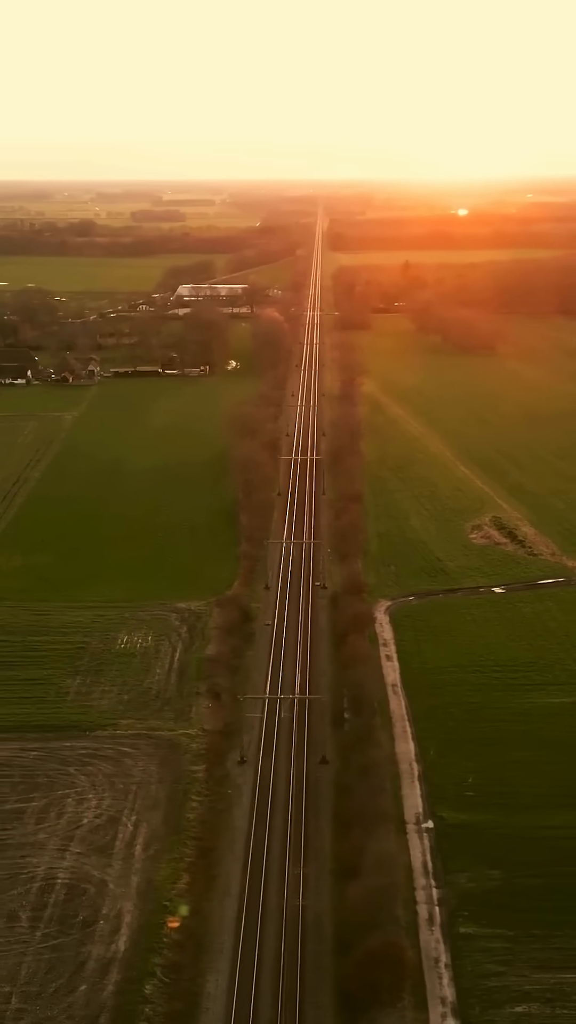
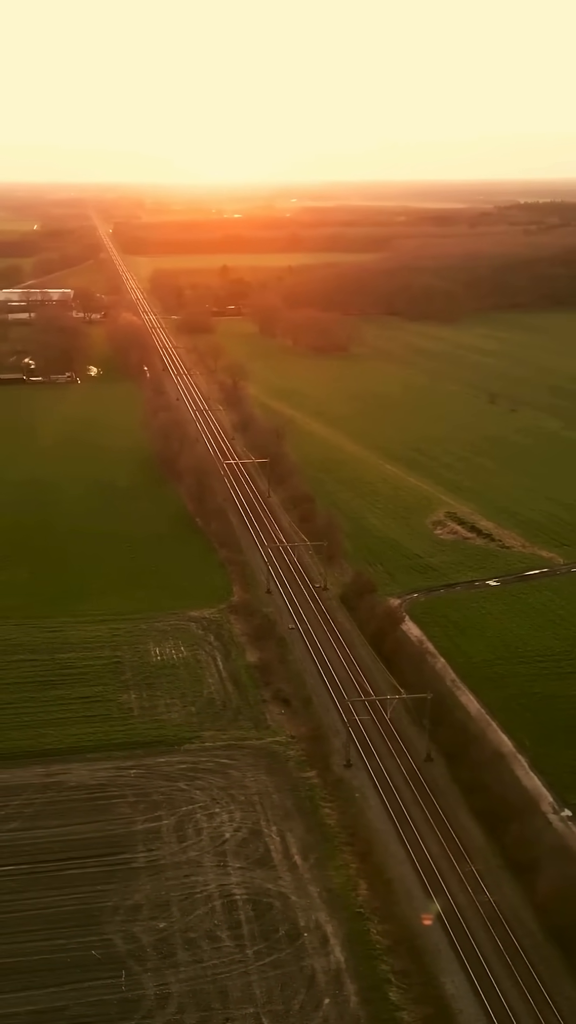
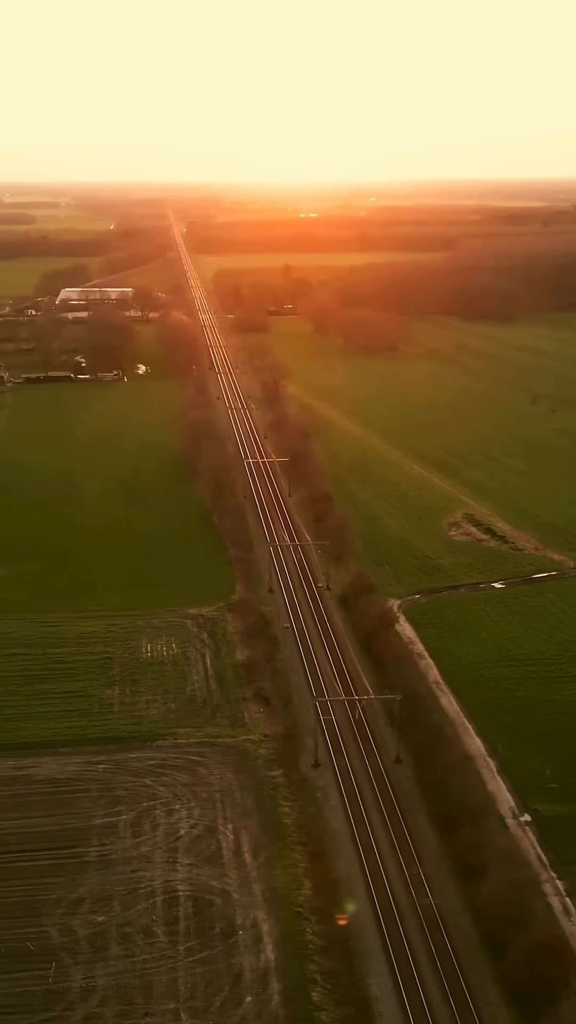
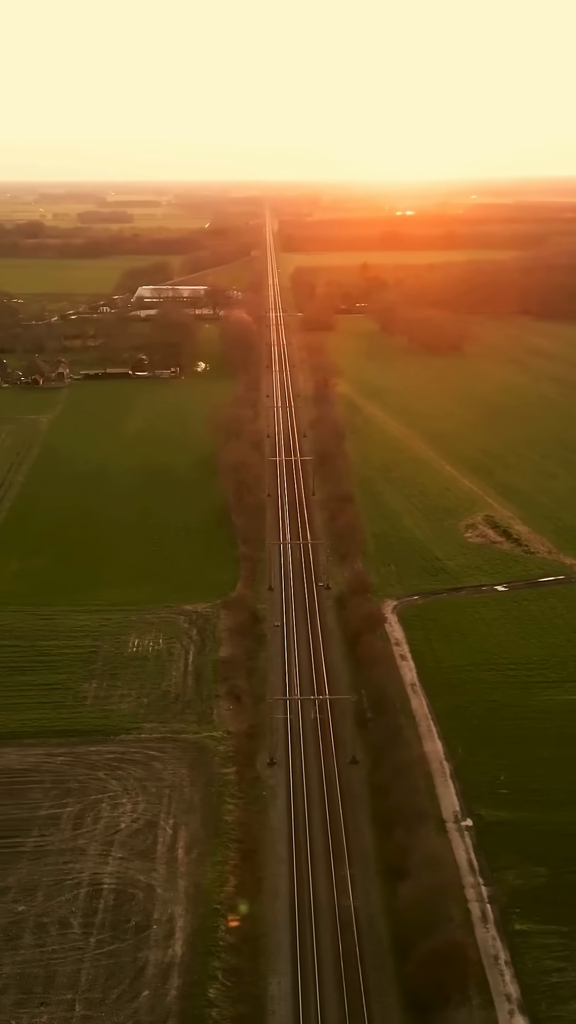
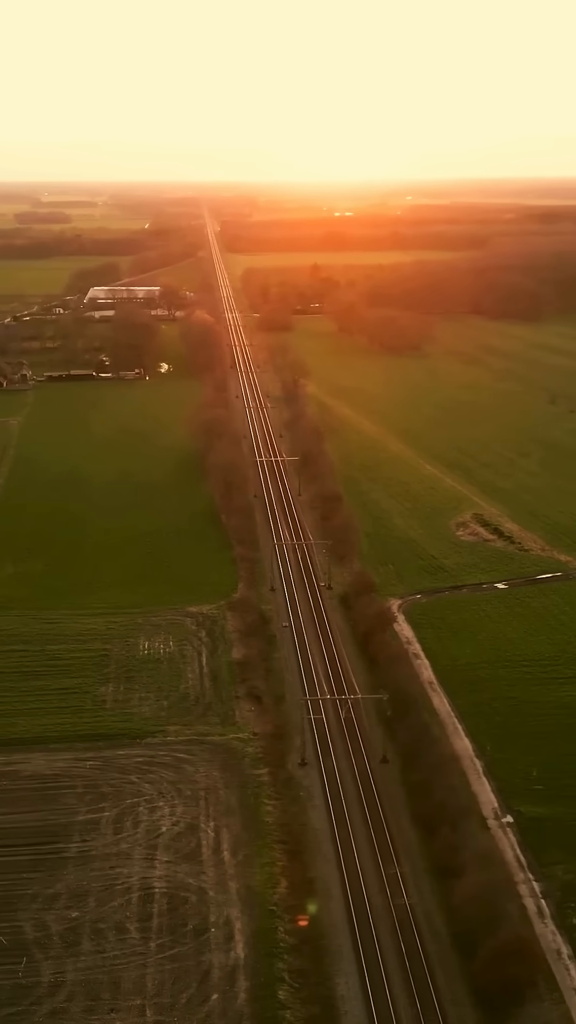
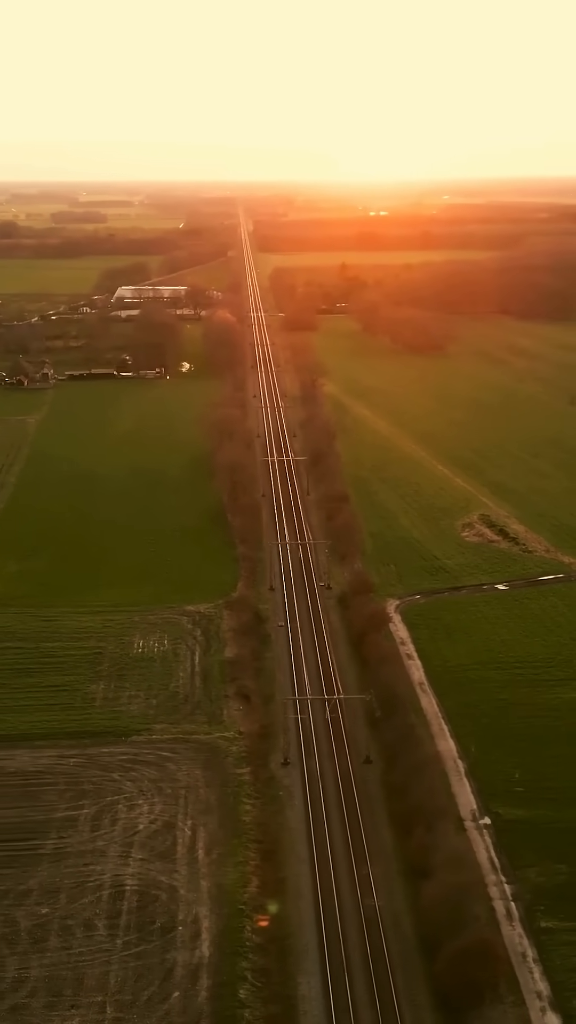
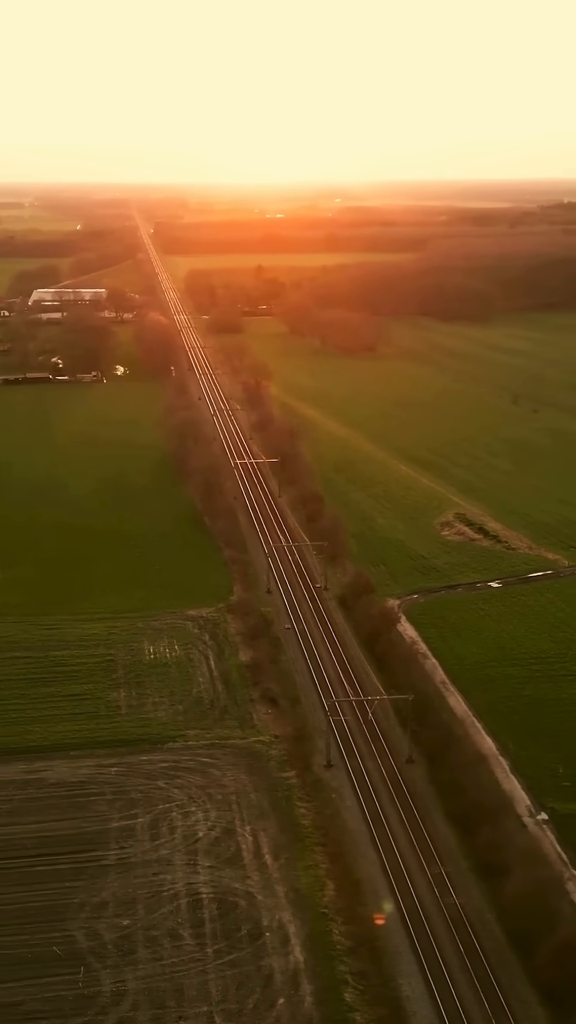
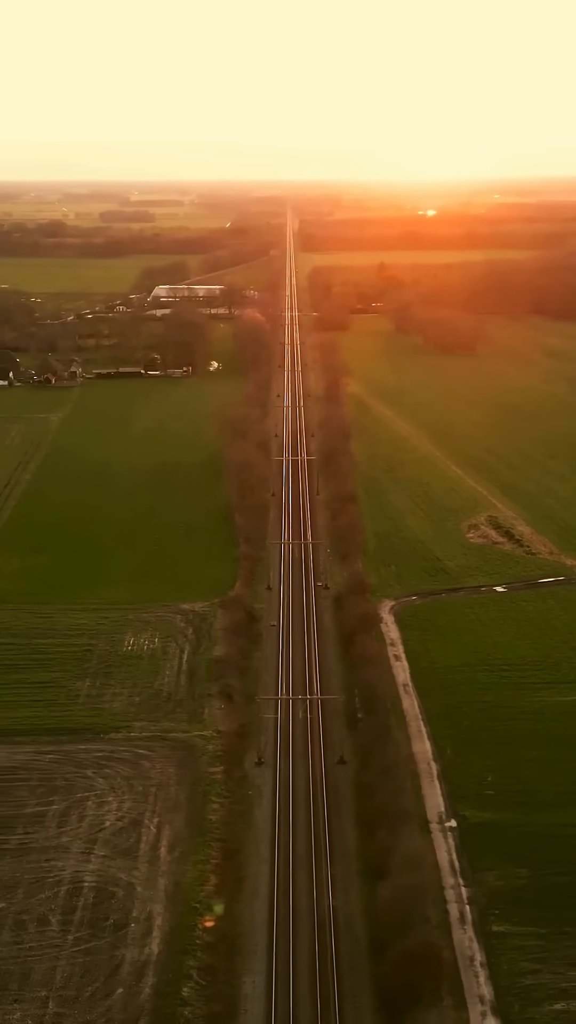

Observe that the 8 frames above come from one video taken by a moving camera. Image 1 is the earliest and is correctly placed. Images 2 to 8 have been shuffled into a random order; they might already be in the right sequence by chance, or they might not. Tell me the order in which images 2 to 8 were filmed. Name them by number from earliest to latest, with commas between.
8, 4, 6, 5, 3, 7, 2
